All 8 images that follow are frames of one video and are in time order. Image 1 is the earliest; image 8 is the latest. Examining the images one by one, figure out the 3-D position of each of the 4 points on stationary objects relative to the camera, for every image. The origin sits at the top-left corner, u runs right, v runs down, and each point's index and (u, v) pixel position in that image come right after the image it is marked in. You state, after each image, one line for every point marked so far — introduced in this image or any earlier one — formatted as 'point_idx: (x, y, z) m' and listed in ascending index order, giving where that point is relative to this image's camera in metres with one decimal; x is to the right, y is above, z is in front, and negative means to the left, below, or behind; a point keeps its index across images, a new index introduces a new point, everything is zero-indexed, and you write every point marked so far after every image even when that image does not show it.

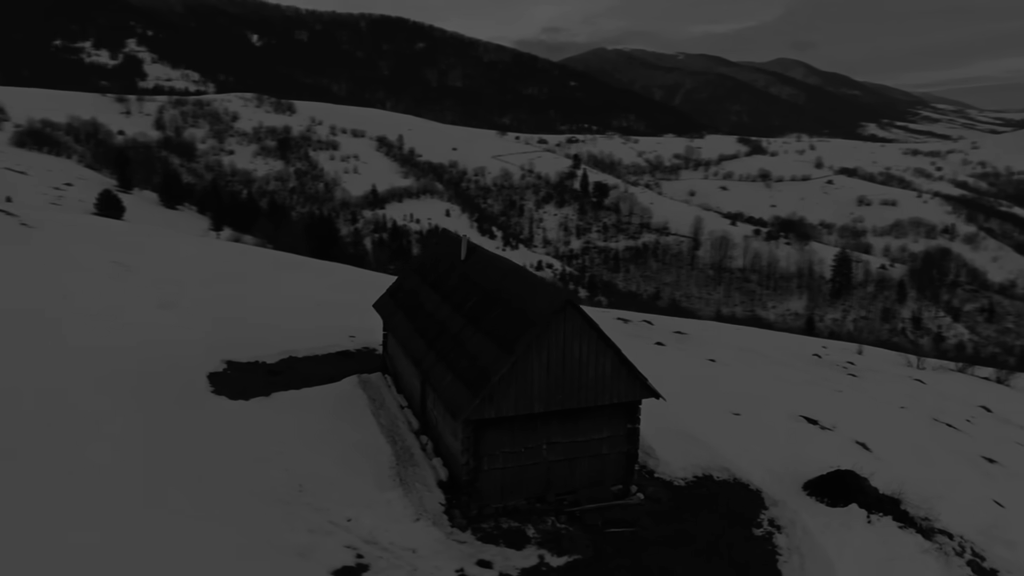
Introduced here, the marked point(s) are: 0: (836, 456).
0: (+5.9, -3.1, +15.1) m
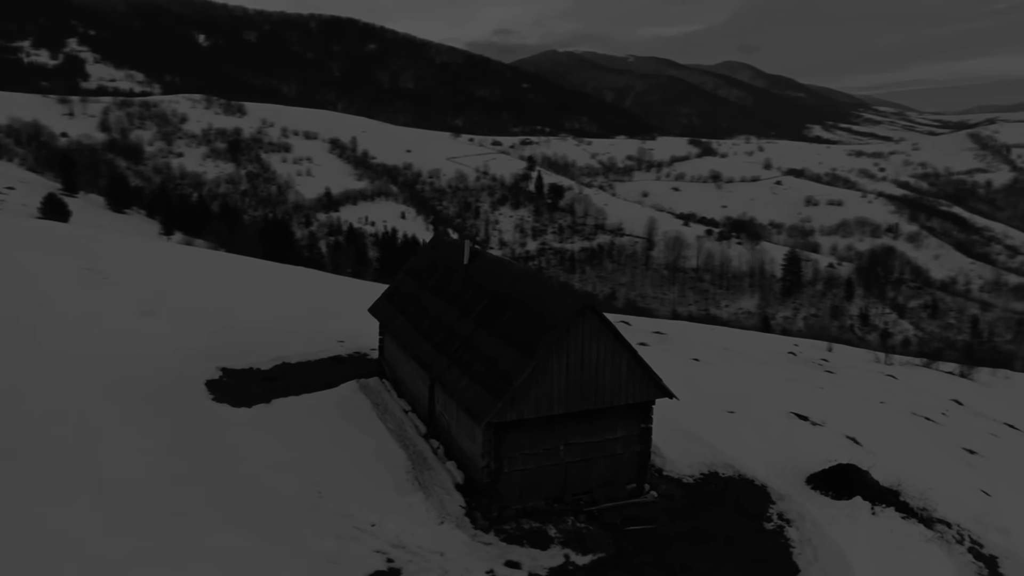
0: (+6.0, -3.1, +15.6) m
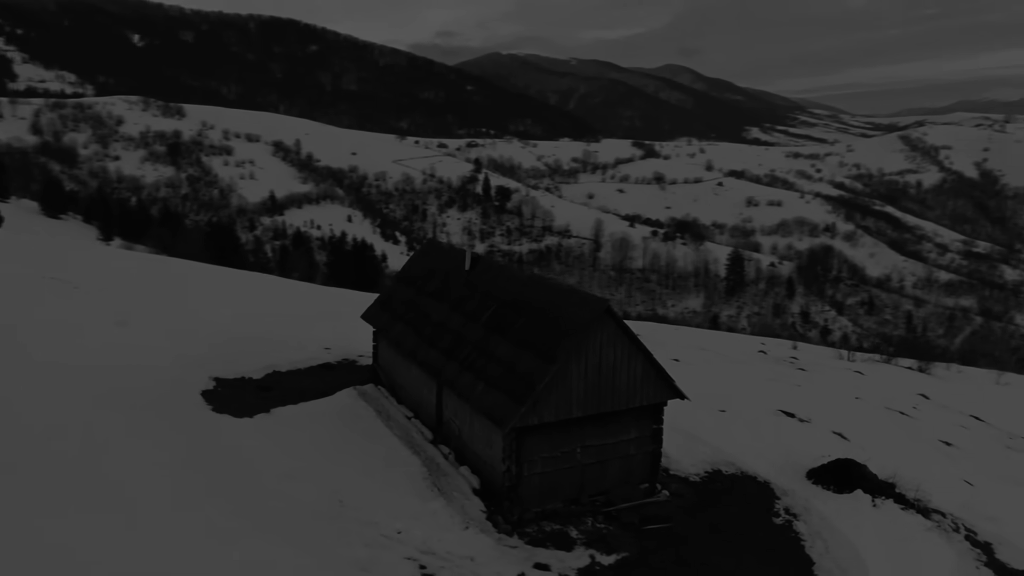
0: (+6.1, -3.1, +16.1) m
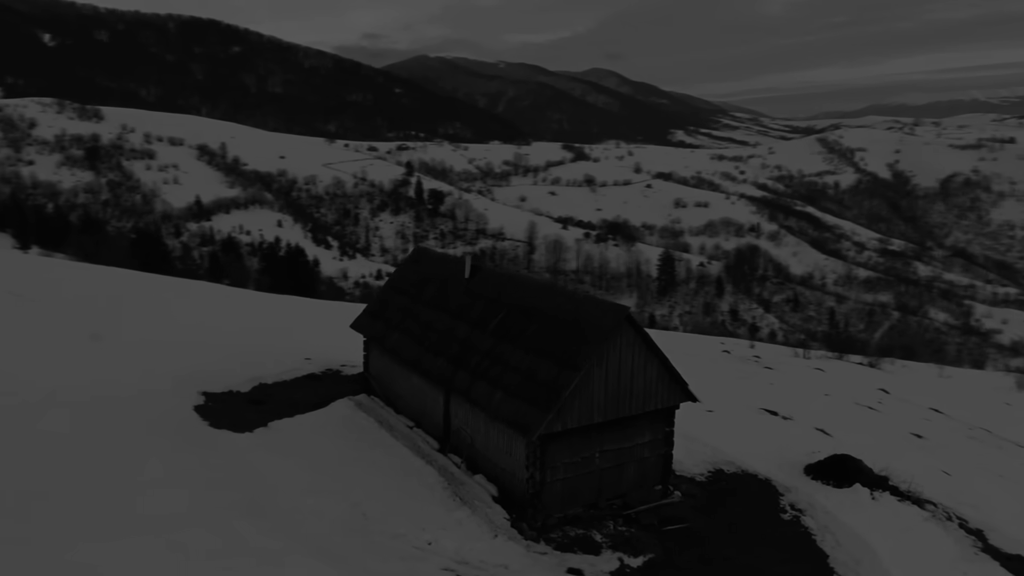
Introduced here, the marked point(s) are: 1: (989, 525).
0: (+6.1, -3.2, +16.7) m
1: (+7.9, -4.0, +13.8) m
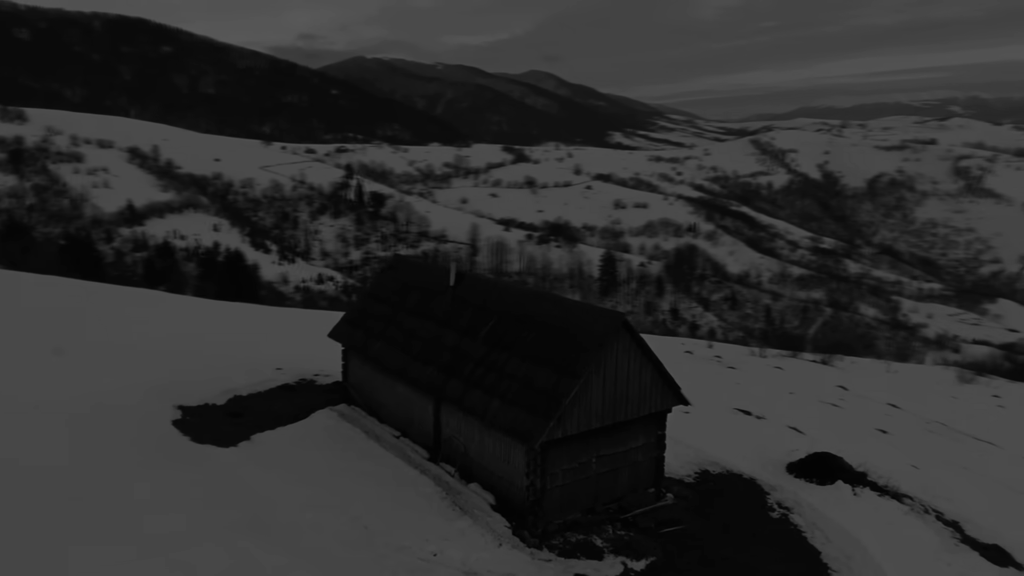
0: (+5.8, -3.2, +17.2) m
1: (+7.8, -4.0, +14.3) m
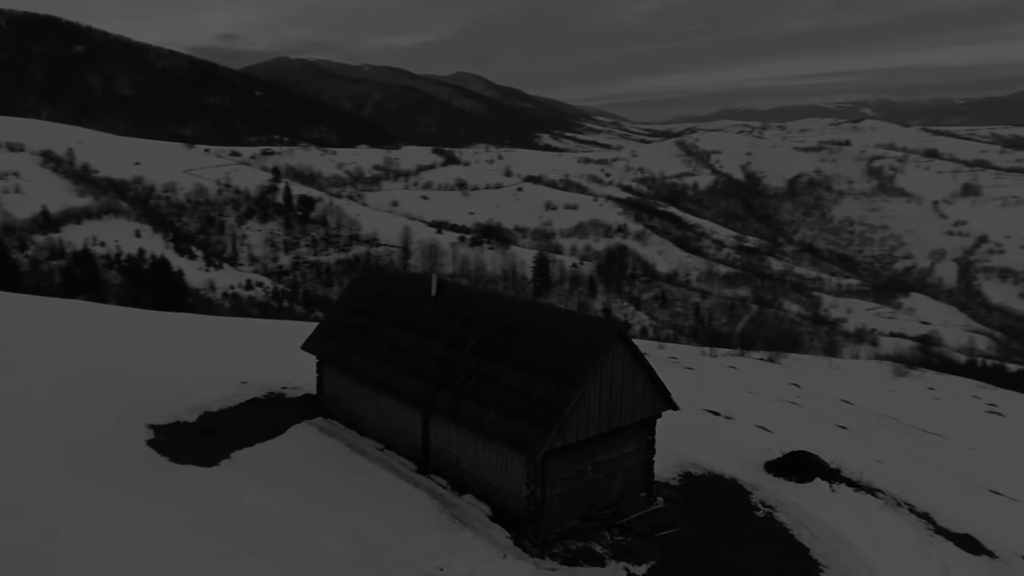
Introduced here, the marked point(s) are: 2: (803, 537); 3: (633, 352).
0: (+5.3, -3.3, +17.7) m
1: (+7.6, -4.0, +15.0) m
2: (+4.7, -4.0, +13.2) m
3: (+1.9, -1.0, +12.8) m
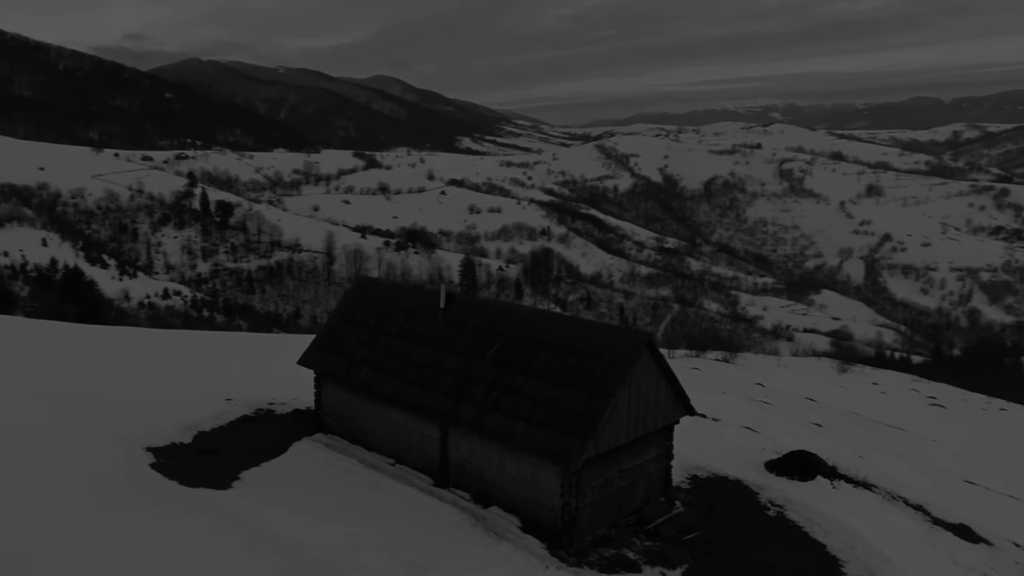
0: (+5.3, -3.4, +18.2) m
1: (+7.9, -4.1, +15.8) m
2: (+5.1, -4.1, +13.8) m
3: (+2.3, -1.1, +13.1) m
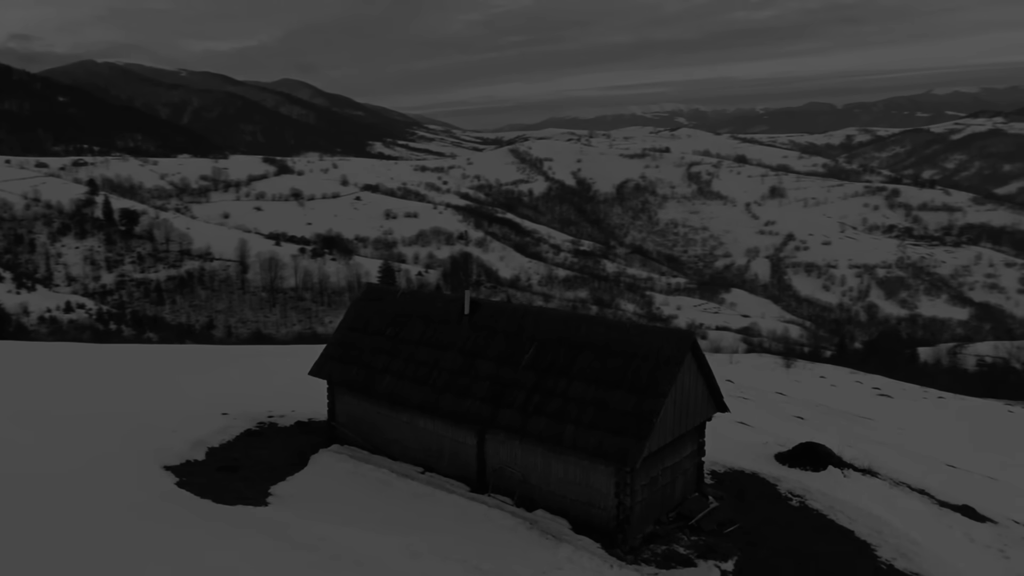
0: (+5.5, -3.4, +18.9) m
1: (+8.3, -4.0, +16.7) m
2: (+5.8, -4.1, +14.4) m
3: (+3.0, -1.2, +13.5) m
